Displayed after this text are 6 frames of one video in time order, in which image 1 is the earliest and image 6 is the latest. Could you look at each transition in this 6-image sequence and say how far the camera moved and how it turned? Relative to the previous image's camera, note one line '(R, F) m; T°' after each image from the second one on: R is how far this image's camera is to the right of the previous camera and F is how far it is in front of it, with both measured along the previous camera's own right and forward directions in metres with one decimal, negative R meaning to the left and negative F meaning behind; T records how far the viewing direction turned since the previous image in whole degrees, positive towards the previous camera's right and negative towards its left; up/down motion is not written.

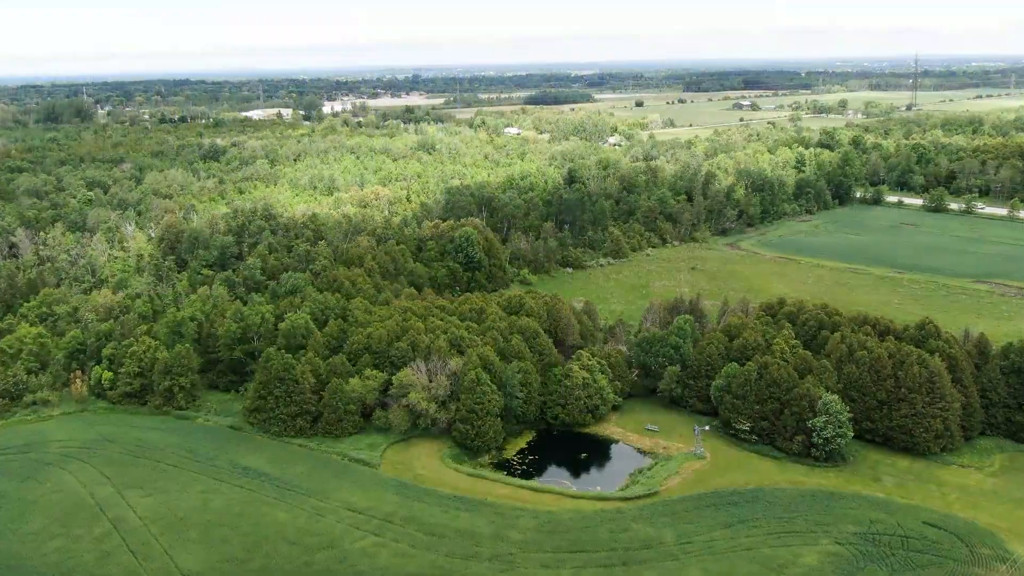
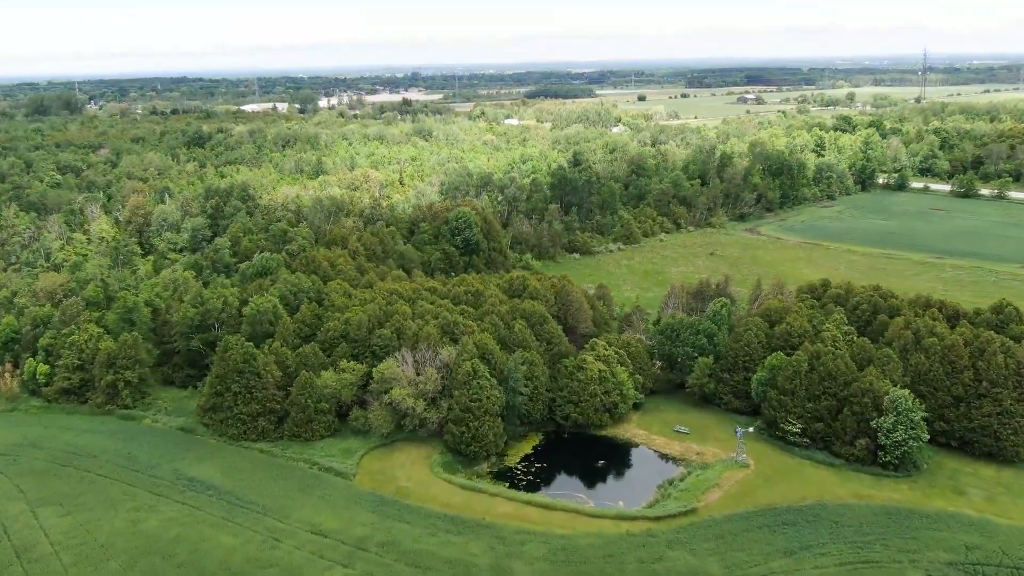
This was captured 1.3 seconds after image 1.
(-0.2, +10.2) m; 0°
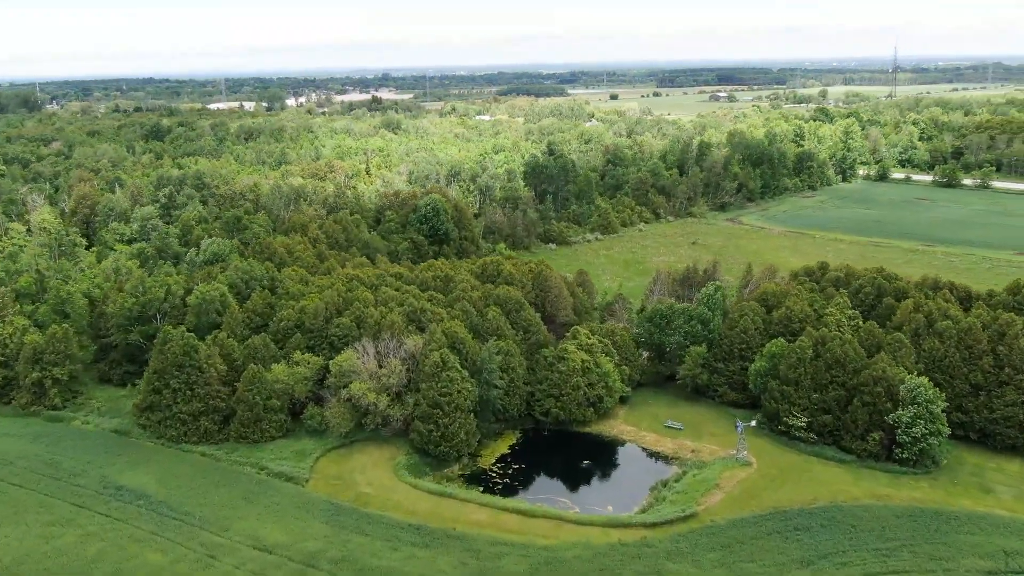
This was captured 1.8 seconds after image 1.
(0.0, +5.4) m; +2°
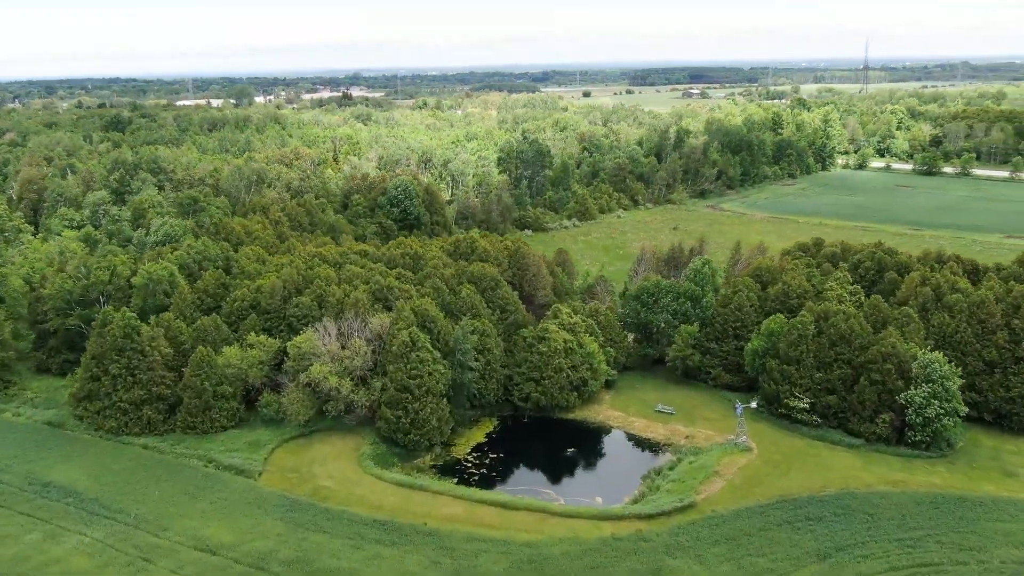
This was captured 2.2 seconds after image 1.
(-0.1, +4.2) m; +2°
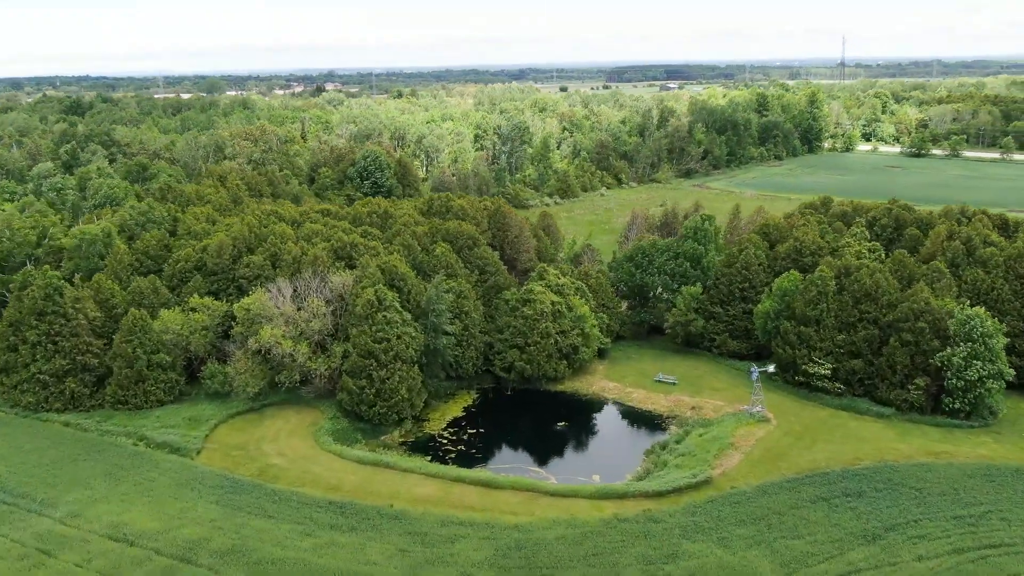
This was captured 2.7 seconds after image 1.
(-0.1, +5.4) m; +1°
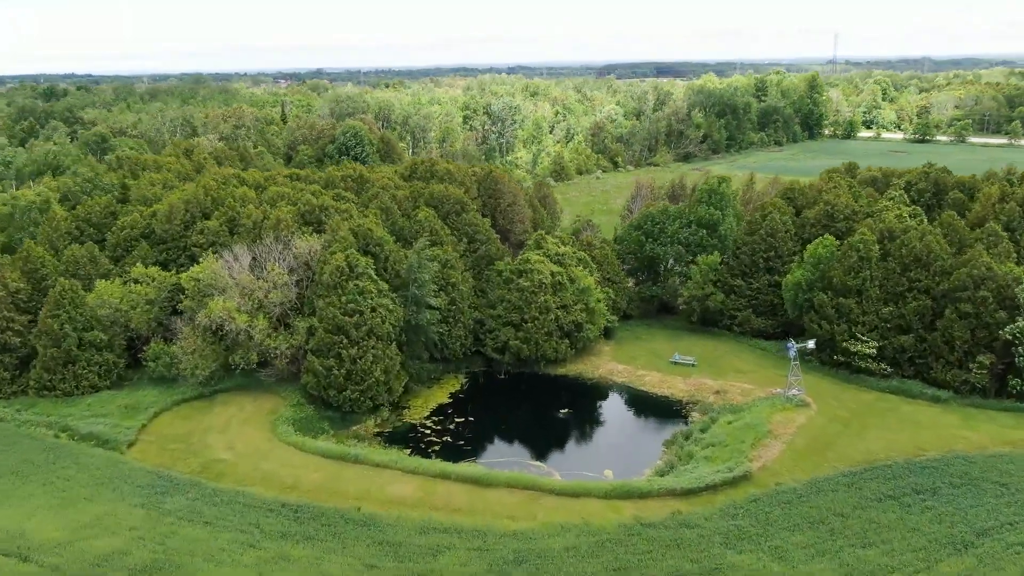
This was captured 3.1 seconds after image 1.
(-0.1, +5.3) m; +1°
